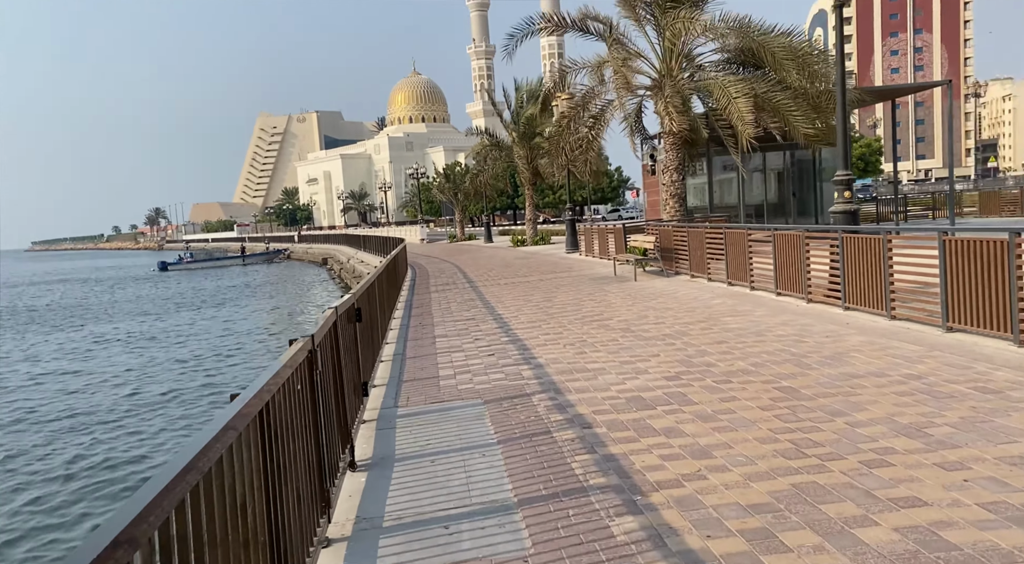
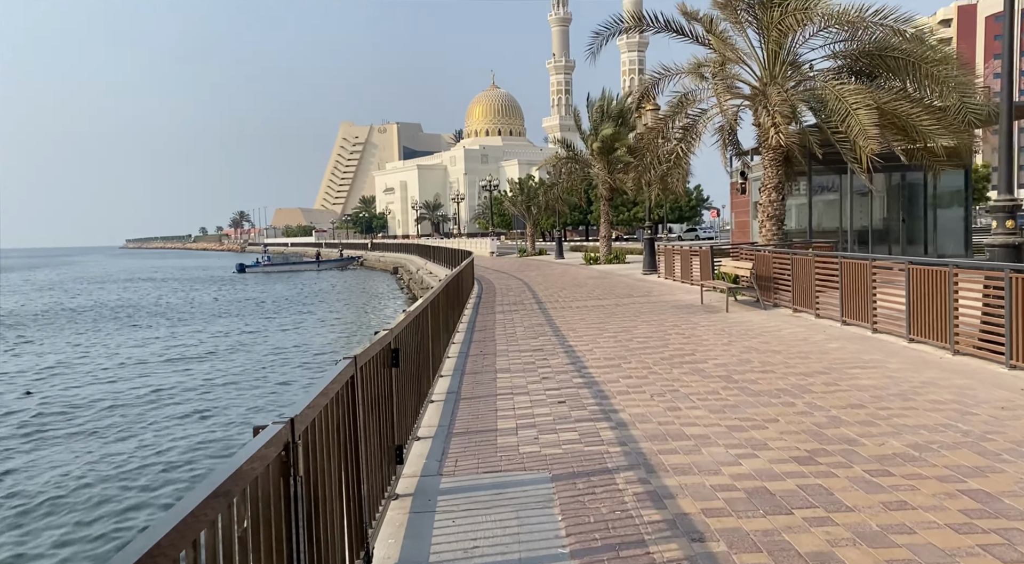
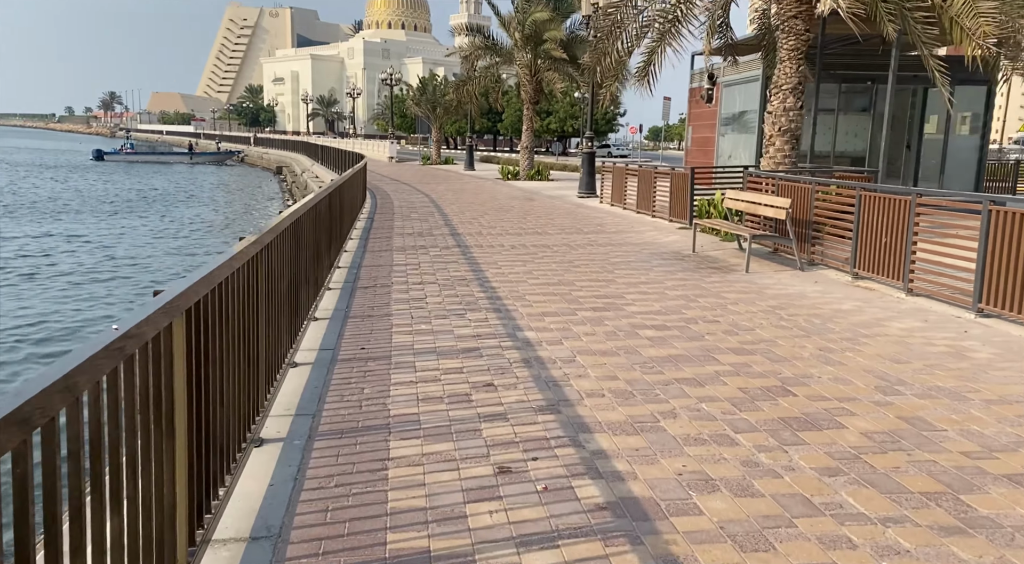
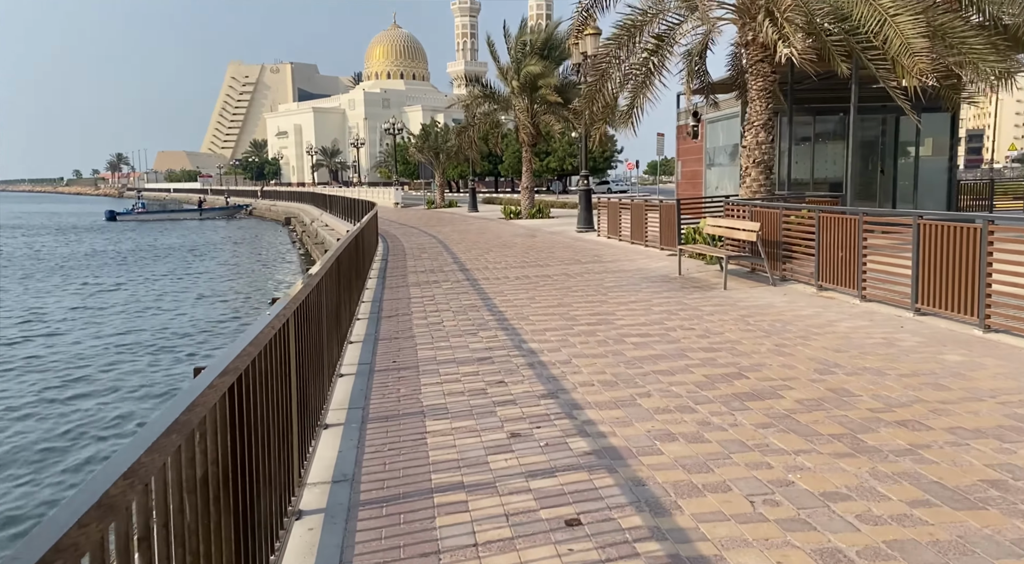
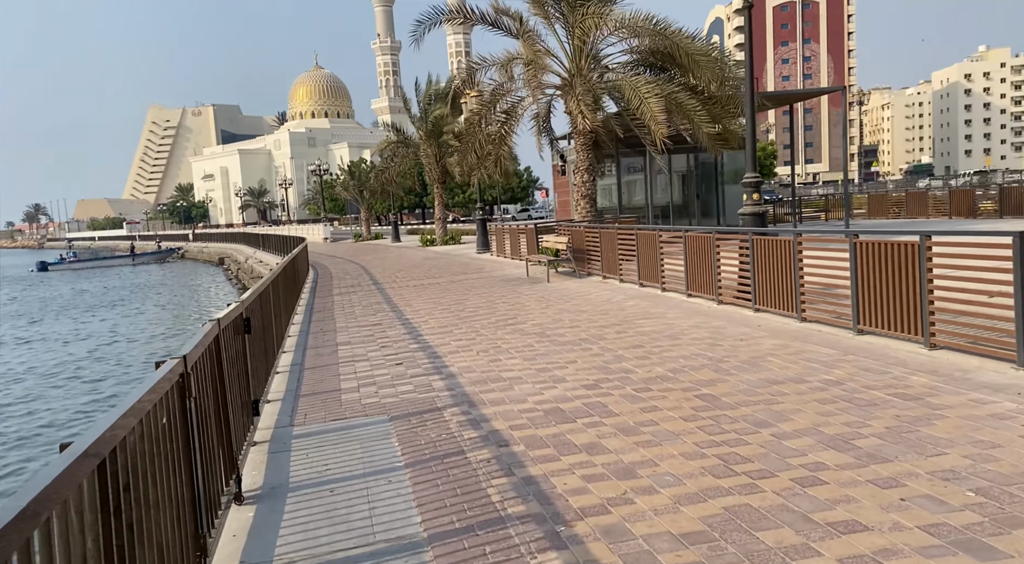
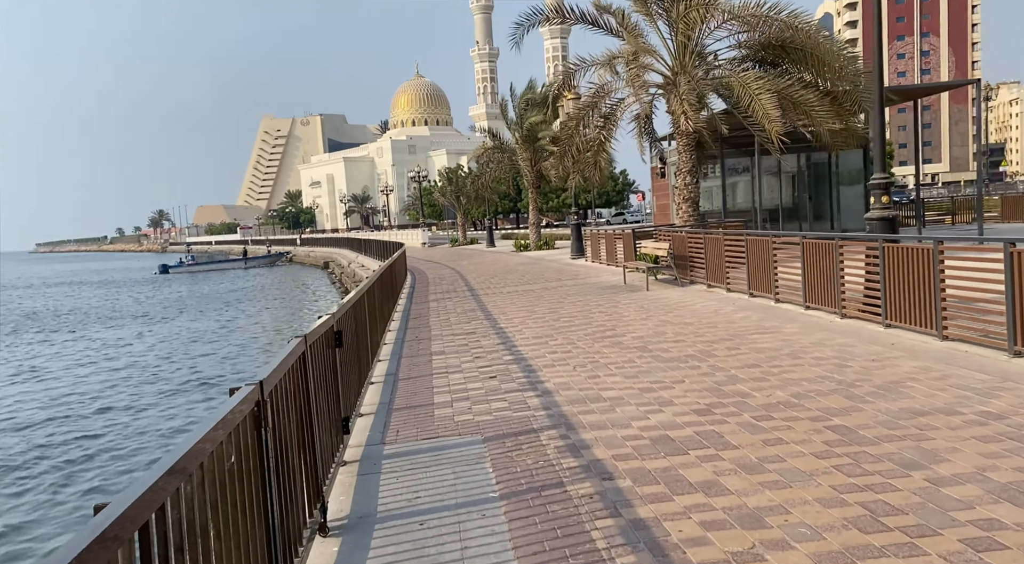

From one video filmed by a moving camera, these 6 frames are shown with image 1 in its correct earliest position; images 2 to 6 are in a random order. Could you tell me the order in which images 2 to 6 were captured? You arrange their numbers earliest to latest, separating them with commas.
5, 6, 2, 4, 3
